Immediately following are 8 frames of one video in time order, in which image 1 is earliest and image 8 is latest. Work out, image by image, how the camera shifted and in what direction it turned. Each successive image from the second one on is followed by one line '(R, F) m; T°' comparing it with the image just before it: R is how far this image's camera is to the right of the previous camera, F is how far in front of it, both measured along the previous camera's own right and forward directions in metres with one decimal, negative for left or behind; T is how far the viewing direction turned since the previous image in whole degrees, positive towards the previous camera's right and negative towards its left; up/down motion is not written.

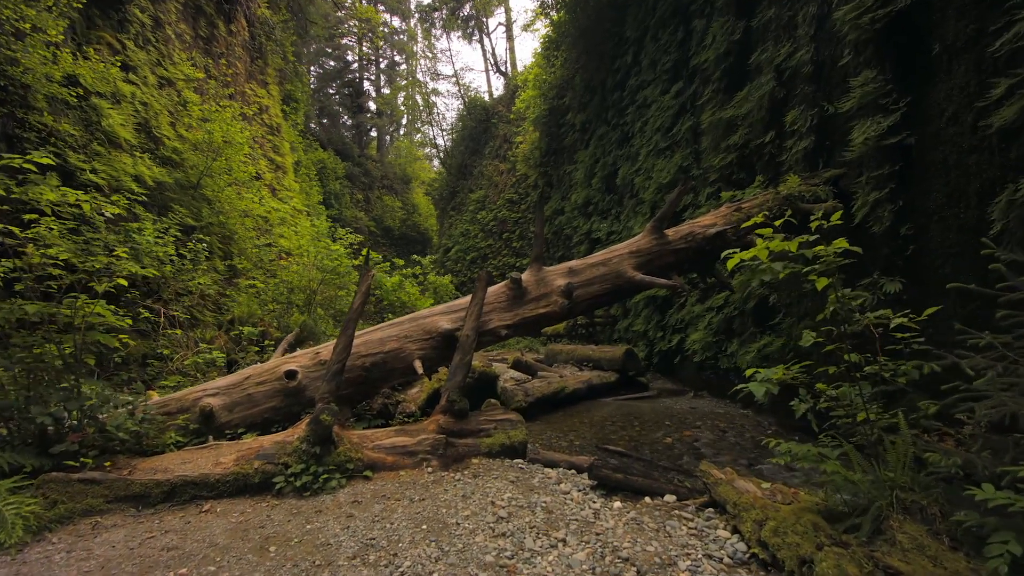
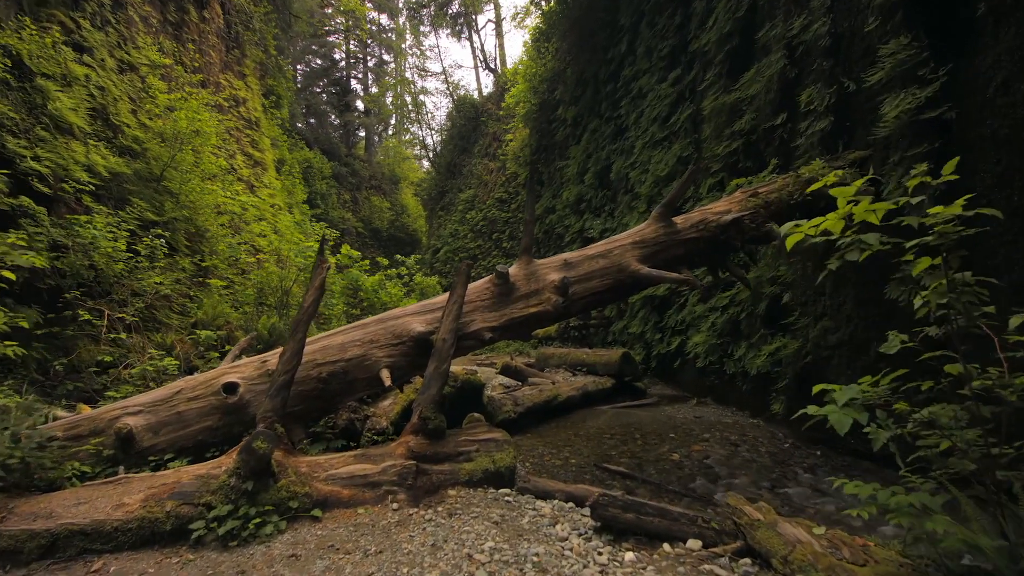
(0.0, +0.6) m; +1°
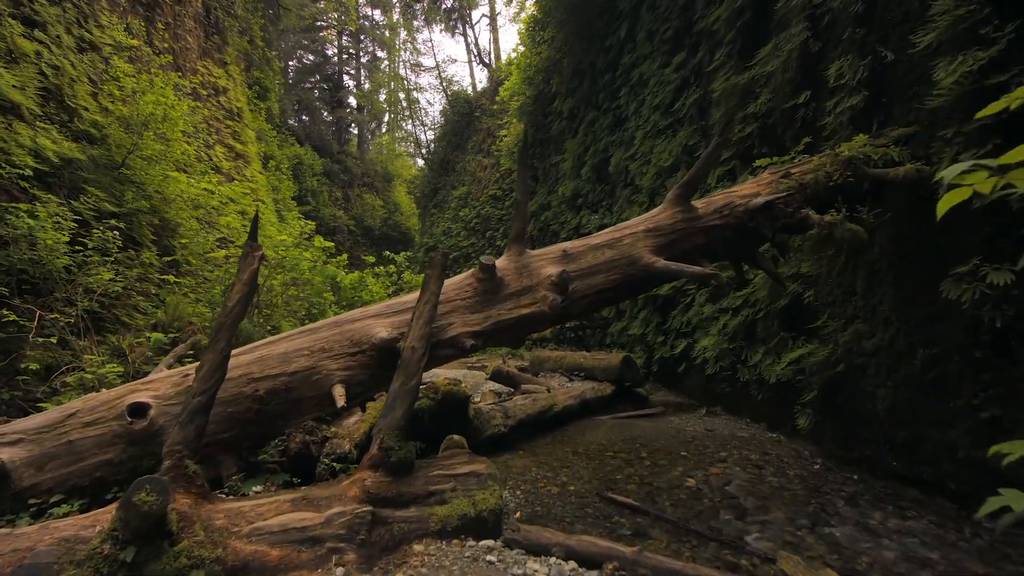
(0.0, +0.6) m; +1°
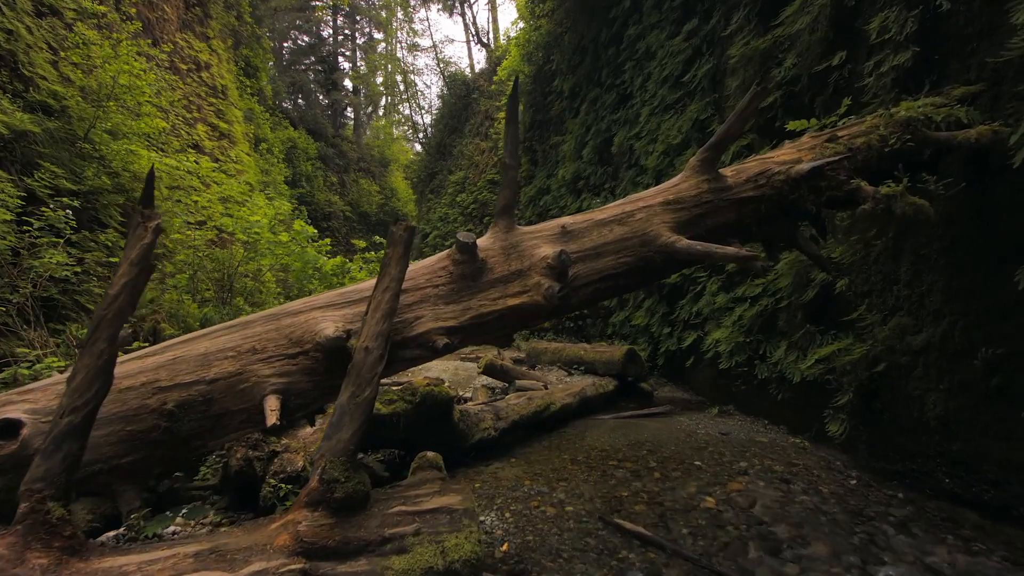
(+0.1, +0.5) m; 0°
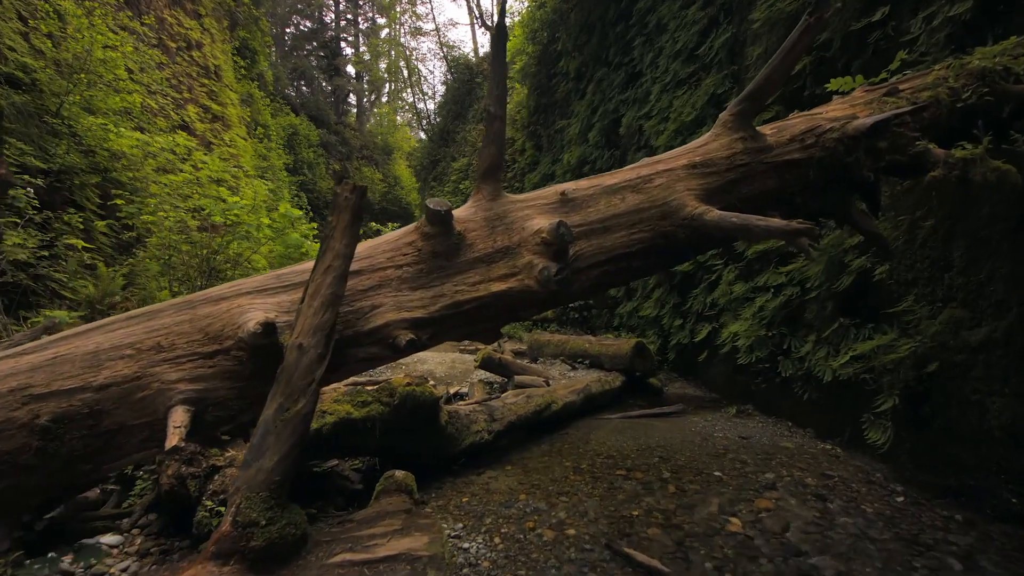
(+0.1, +0.5) m; -1°
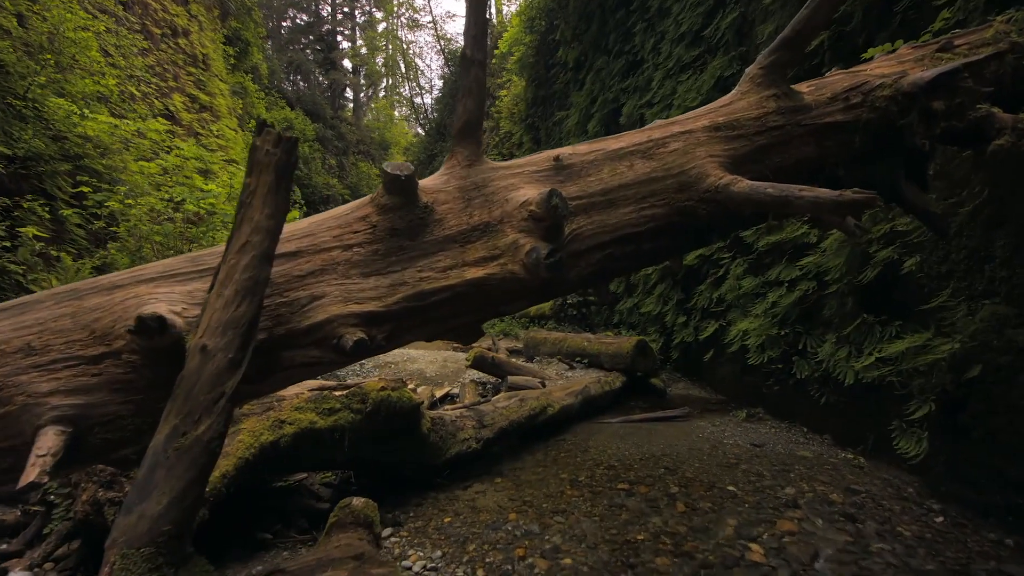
(0.0, +0.3) m; 0°
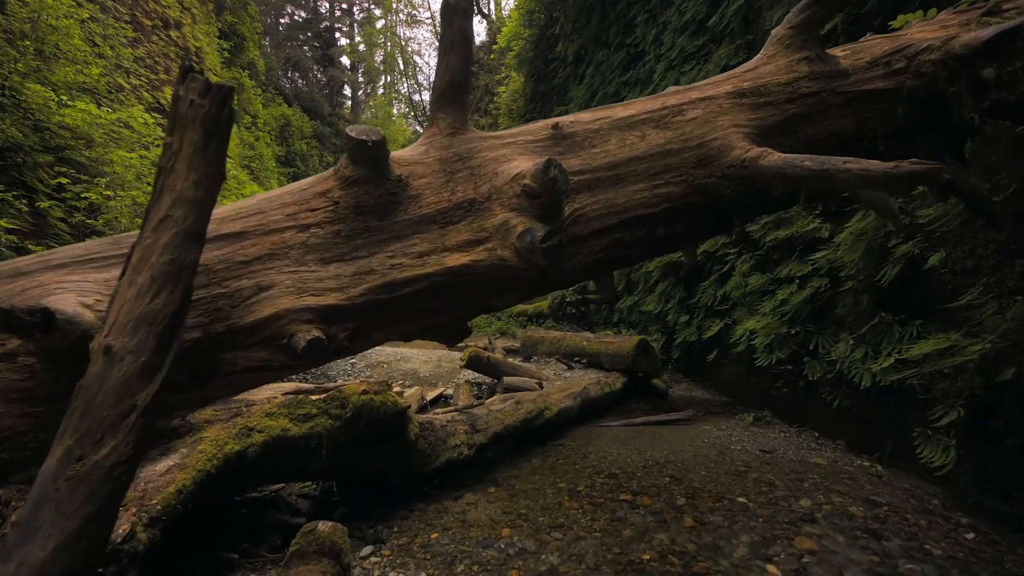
(0.0, +0.2) m; 0°
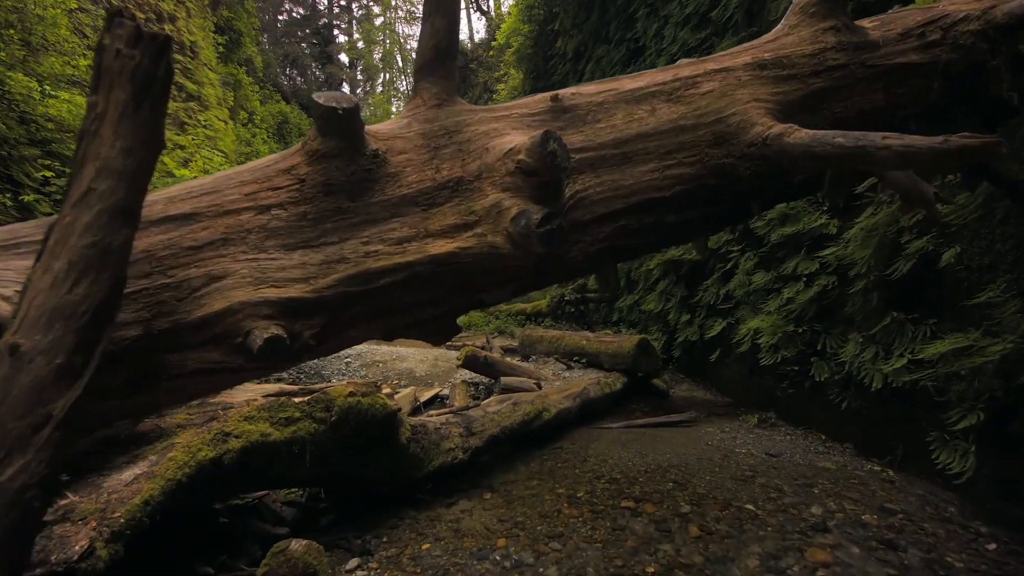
(0.0, +0.1) m; 0°
